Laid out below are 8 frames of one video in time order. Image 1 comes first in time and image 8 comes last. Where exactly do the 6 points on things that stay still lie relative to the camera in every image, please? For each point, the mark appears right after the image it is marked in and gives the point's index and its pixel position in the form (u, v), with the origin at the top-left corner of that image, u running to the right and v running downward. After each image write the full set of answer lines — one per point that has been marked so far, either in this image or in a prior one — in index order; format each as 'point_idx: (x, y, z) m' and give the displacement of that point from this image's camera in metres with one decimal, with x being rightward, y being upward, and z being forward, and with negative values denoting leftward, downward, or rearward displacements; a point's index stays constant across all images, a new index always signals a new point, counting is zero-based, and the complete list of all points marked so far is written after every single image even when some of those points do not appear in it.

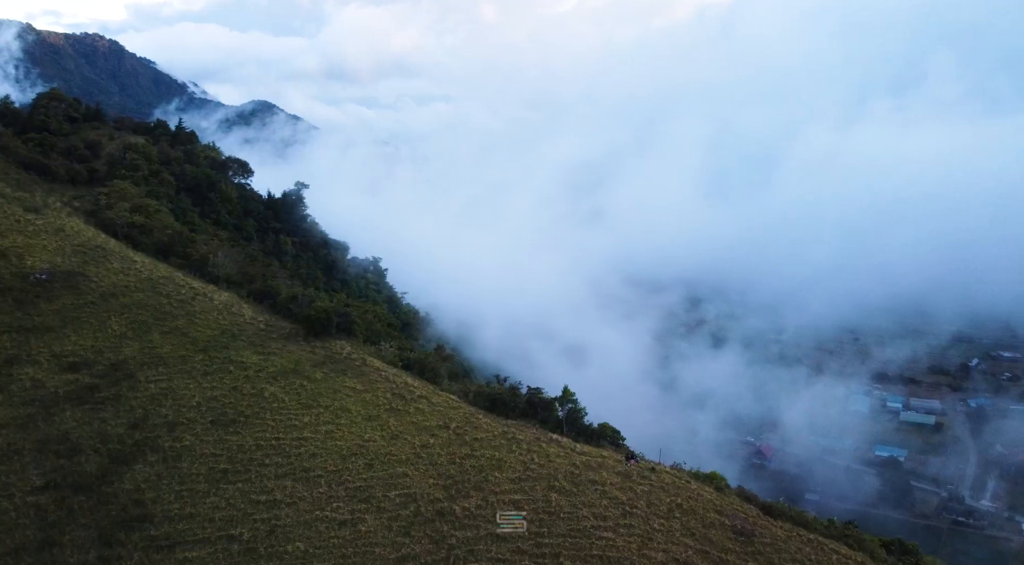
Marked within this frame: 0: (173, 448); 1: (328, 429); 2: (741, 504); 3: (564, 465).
0: (-9.0, -4.4, +17.9) m
1: (-5.3, -4.2, +19.4) m
2: (+6.3, -5.9, +17.6) m
3: (+1.5, -5.1, +18.6) m
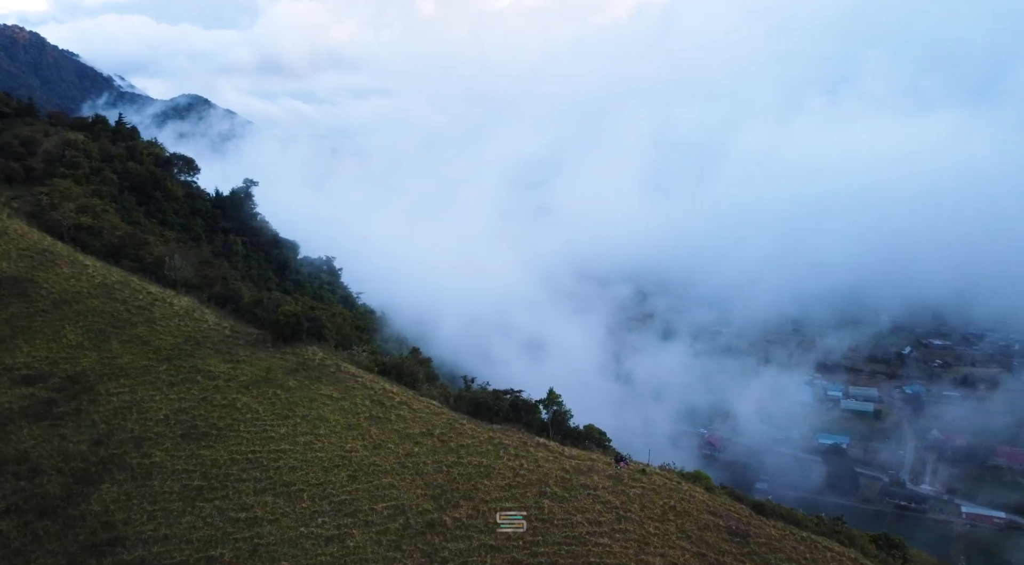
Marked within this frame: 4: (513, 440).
0: (-9.3, -4.6, +16.8) m
1: (-5.6, -4.4, +18.6) m
2: (+6.0, -5.8, +17.5) m
3: (+1.1, -5.1, +18.2) m
4: (+0.1, -4.6, +19.8) m
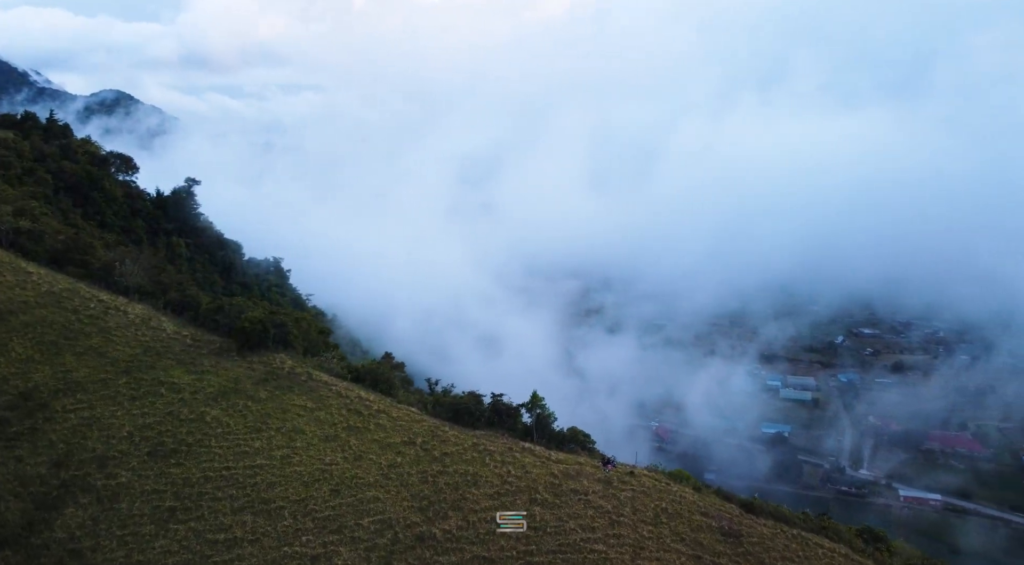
0: (-9.5, -4.8, +15.7) m
1: (-6.0, -4.5, +17.7) m
2: (+5.8, -5.8, +17.5) m
3: (+0.8, -5.1, +17.9) m
4: (-0.4, -4.7, +19.3) m
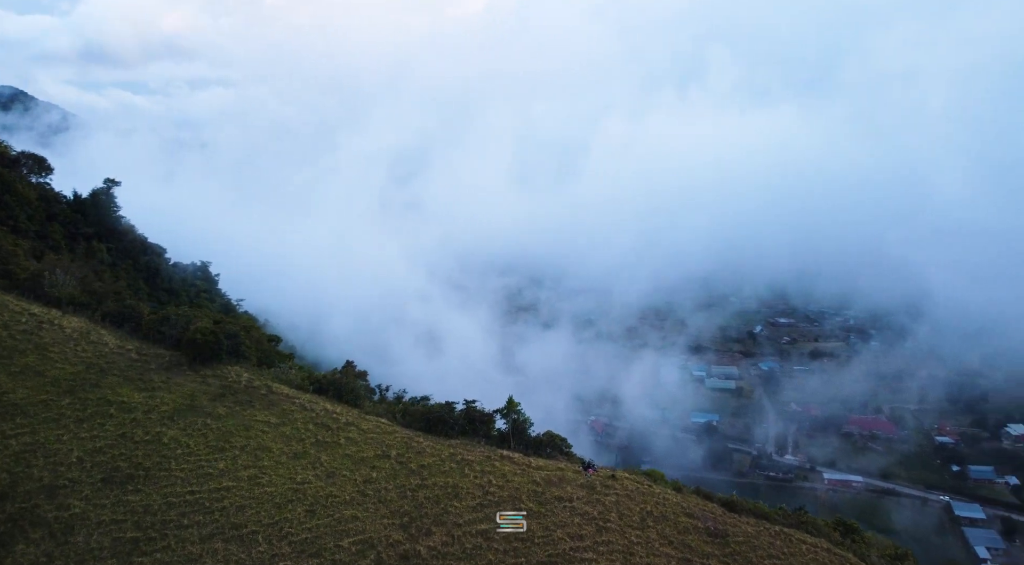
0: (-9.7, -5.1, +14.4) m
1: (-6.5, -4.8, +16.7) m
2: (+5.3, -5.8, +17.5) m
3: (+0.3, -5.2, +17.5) m
4: (-1.0, -4.8, +18.8) m
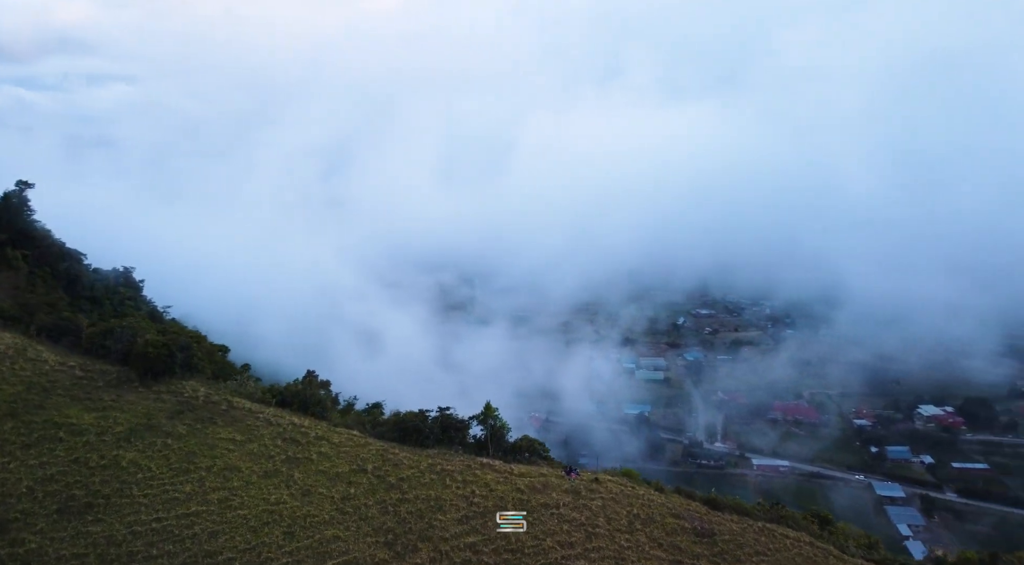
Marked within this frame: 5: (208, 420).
0: (-9.8, -5.4, +13.1) m
1: (-6.8, -5.0, +15.7) m
2: (+4.9, -5.8, +17.6) m
3: (-0.1, -5.3, +17.1) m
4: (-1.6, -5.0, +18.3) m
5: (-8.6, -3.9, +19.1) m
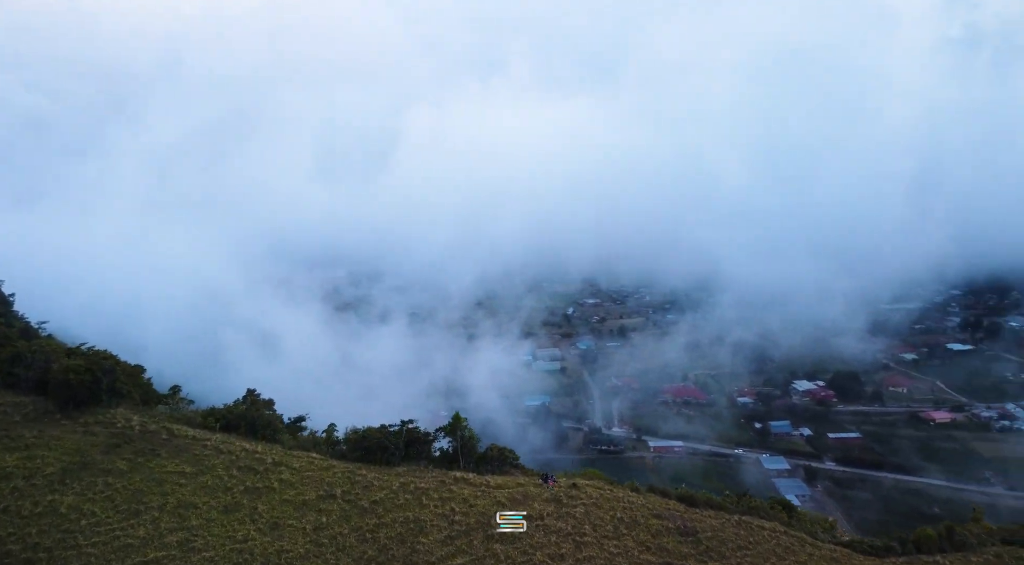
0: (-9.6, -5.9, +11.3) m
1: (-7.0, -5.4, +14.2) m
2: (+4.3, -5.8, +17.8) m
3: (-0.6, -5.5, +16.6) m
4: (-2.2, -5.2, +17.5) m
5: (-9.3, -4.4, +17.3) m
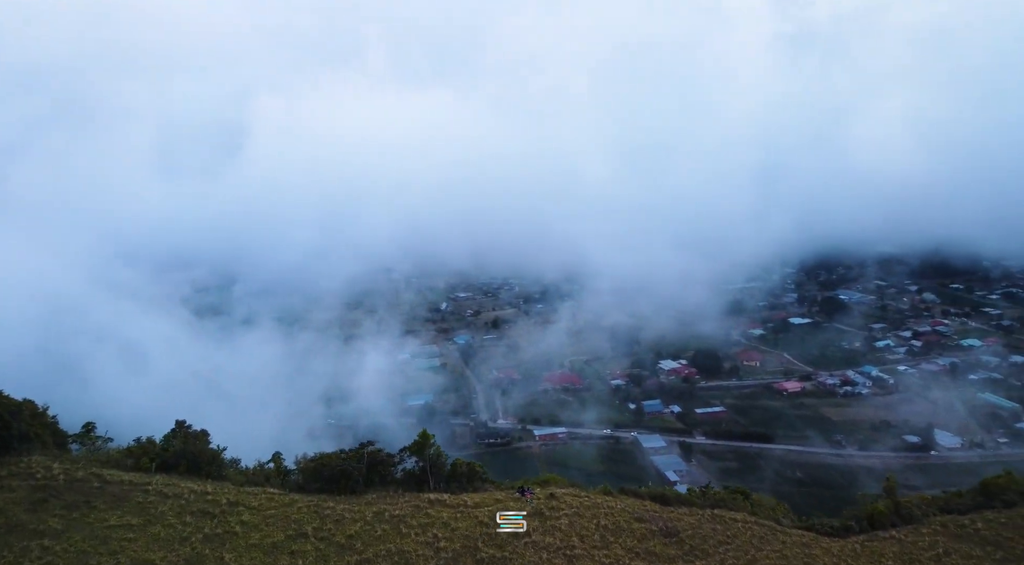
0: (-9.0, -6.7, +9.3) m
1: (-6.9, -6.0, +12.7) m
2: (+3.7, -5.9, +17.9) m
3: (-0.9, -5.8, +16.0) m
4: (-2.7, -5.6, +16.7) m
5: (-9.7, -5.1, +15.3) m
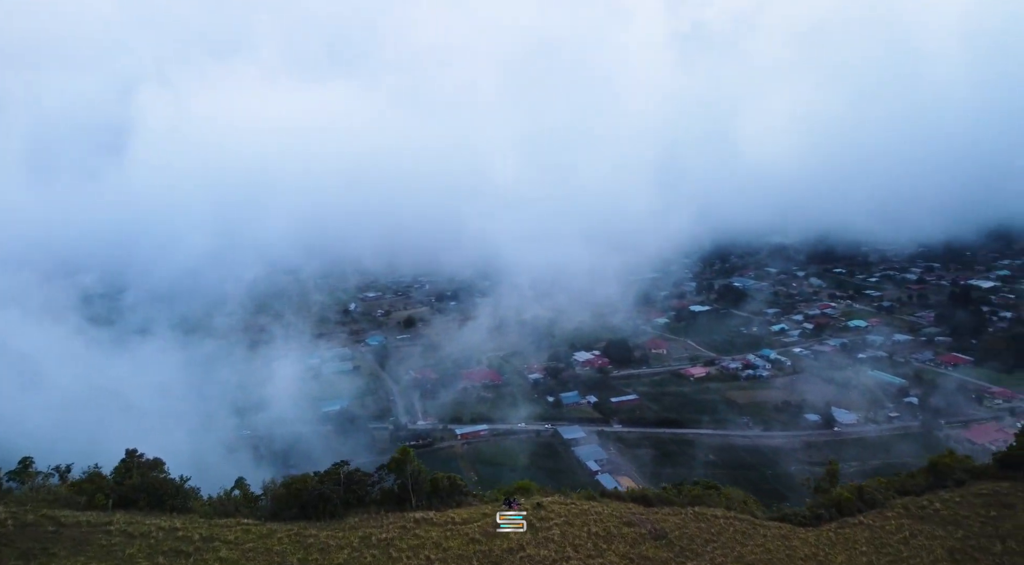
0: (-8.4, -7.2, +8.1) m
1: (-6.7, -6.5, +11.7) m
2: (+3.3, -6.1, +18.1) m
3: (-1.1, -6.1, +15.6) m
4: (-3.0, -5.9, +16.1) m
5: (-9.8, -5.7, +14.0) m
